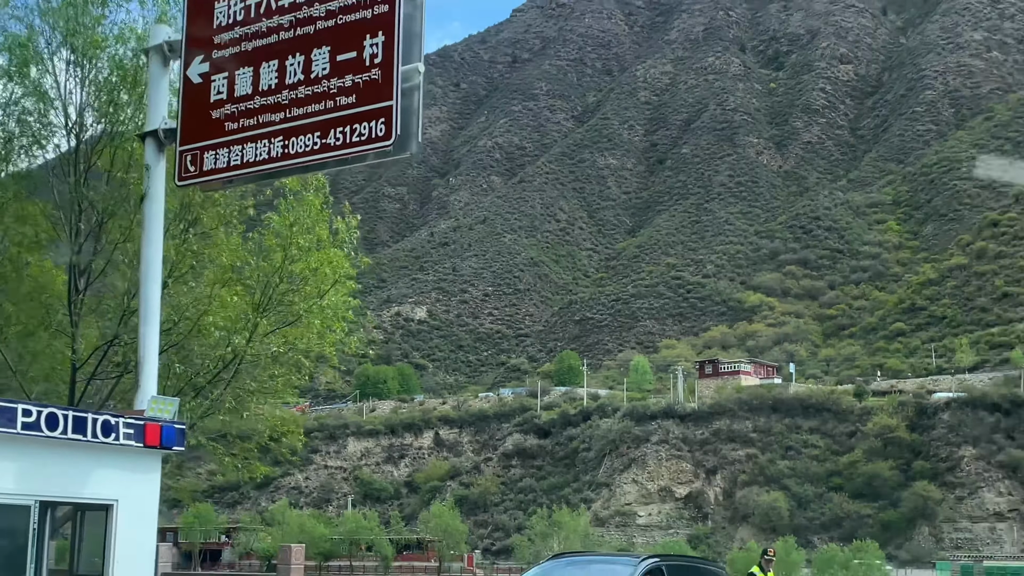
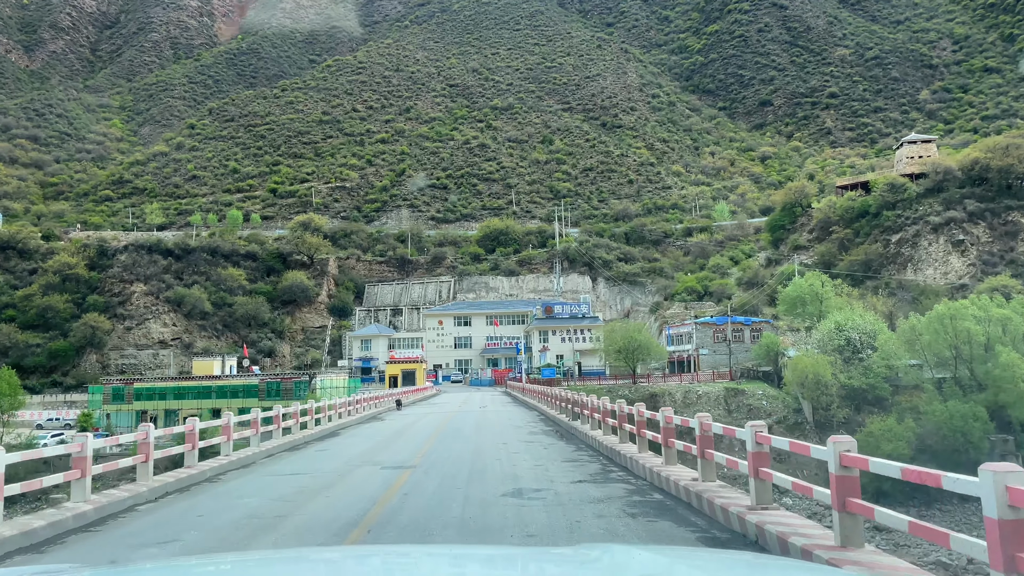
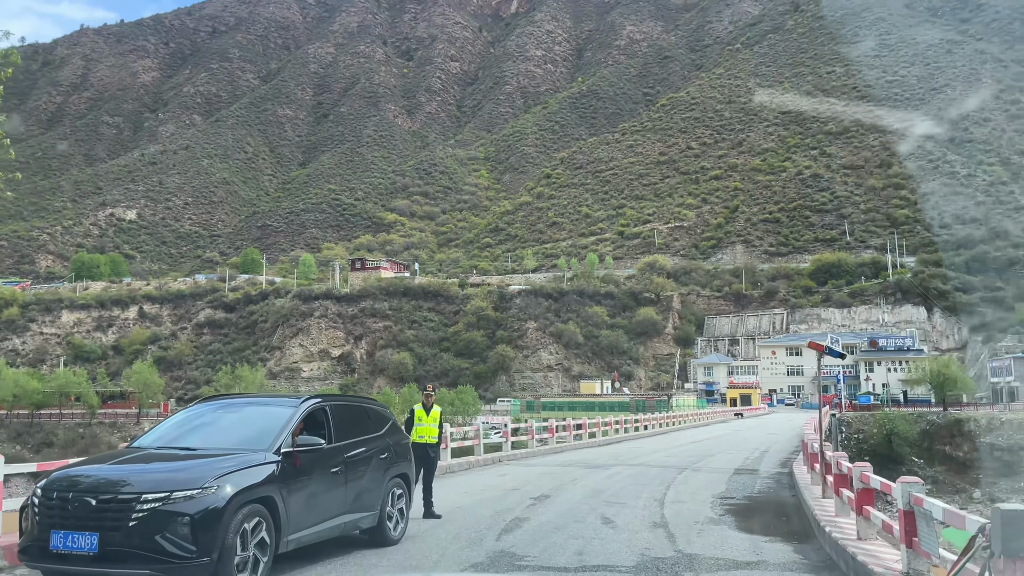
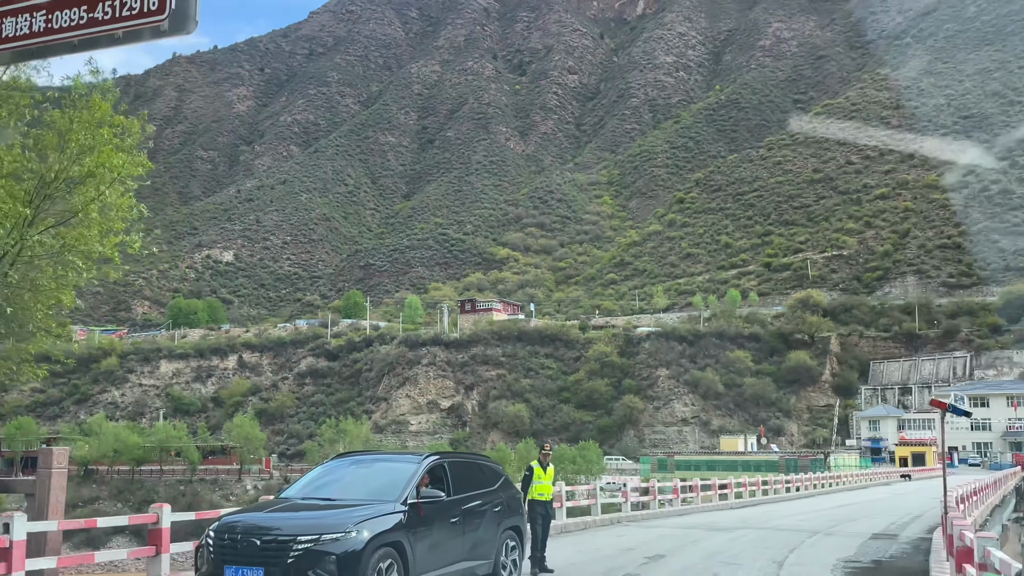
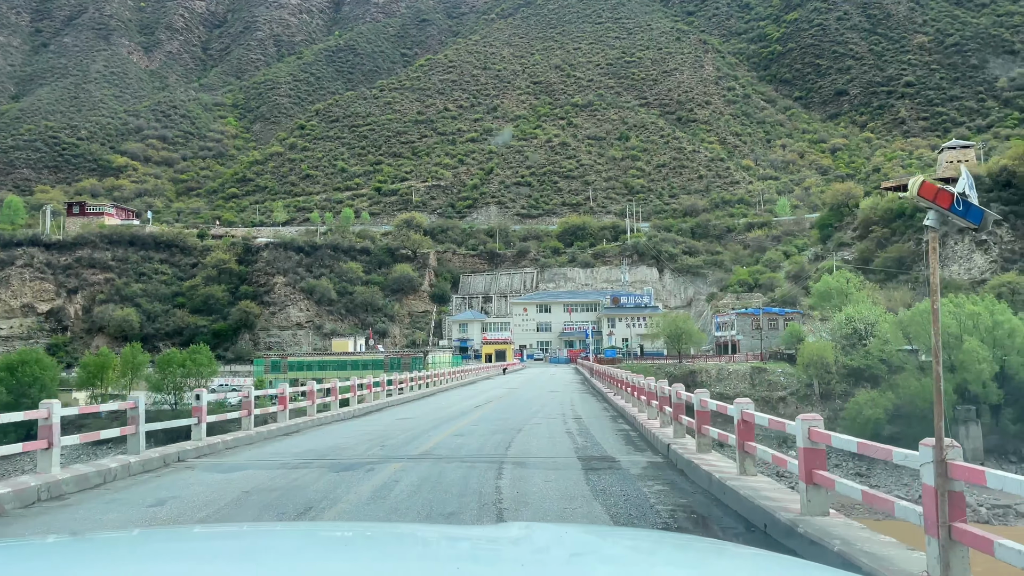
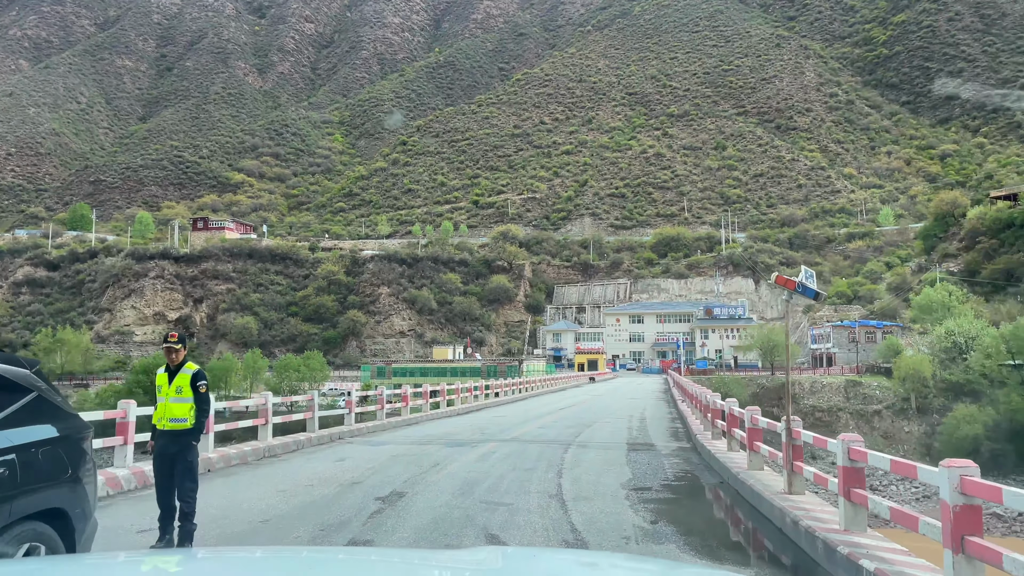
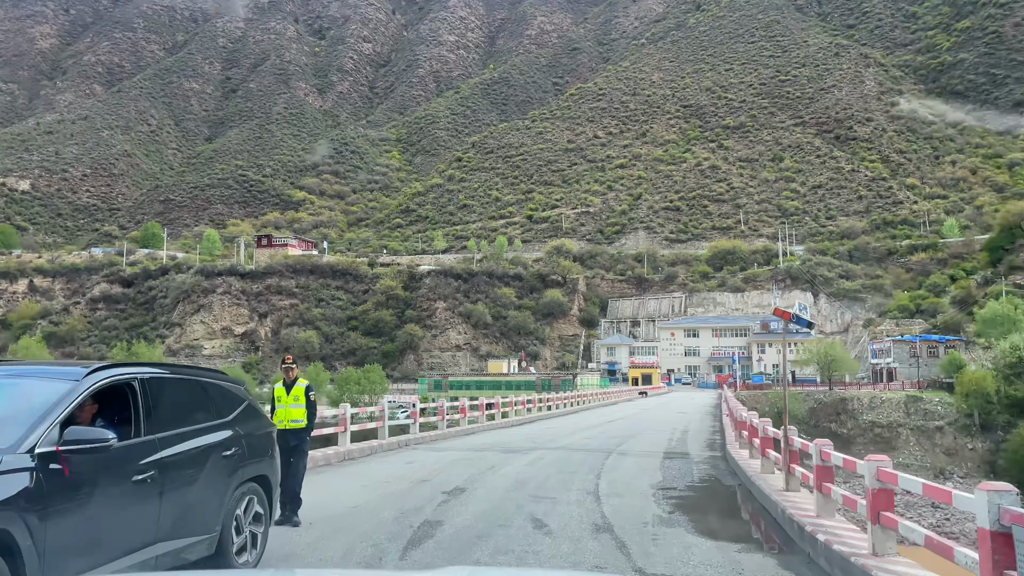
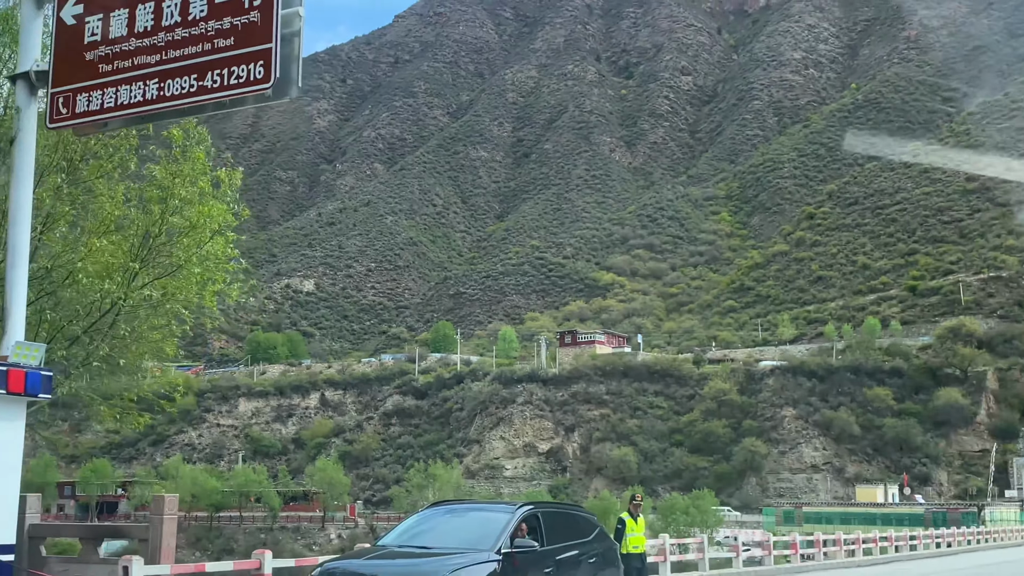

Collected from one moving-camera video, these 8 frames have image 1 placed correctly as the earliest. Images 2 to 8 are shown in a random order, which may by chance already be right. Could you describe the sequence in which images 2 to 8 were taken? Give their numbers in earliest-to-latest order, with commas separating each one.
8, 4, 3, 7, 6, 5, 2
